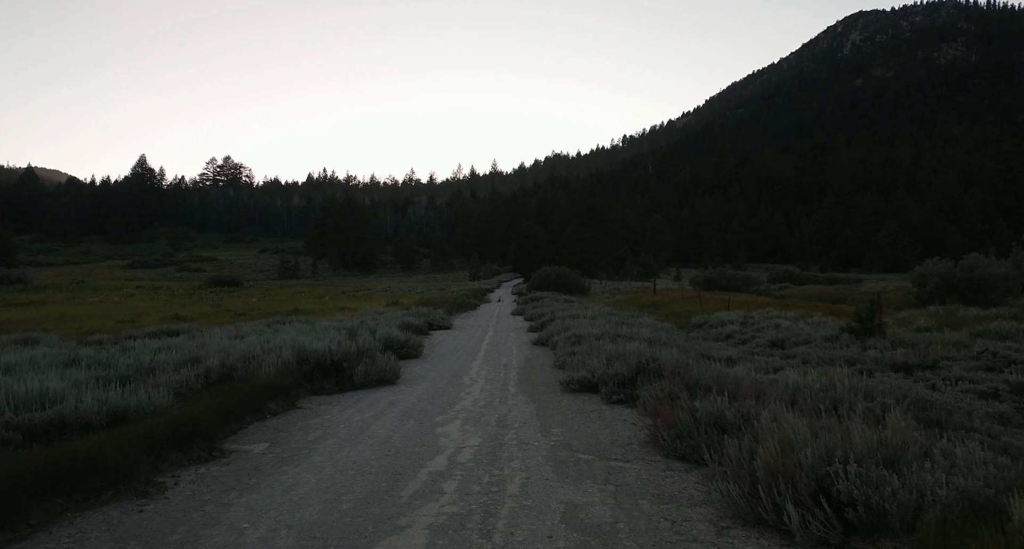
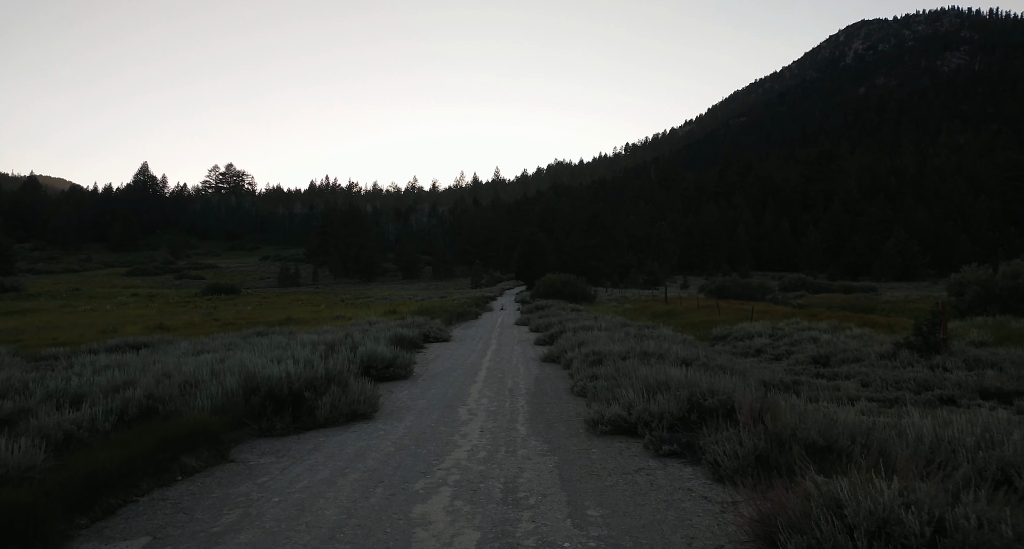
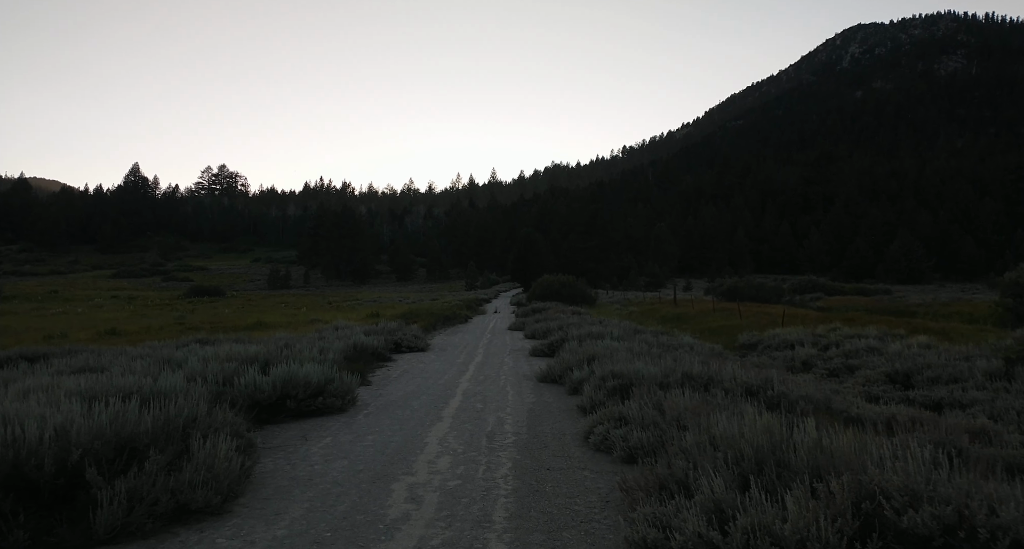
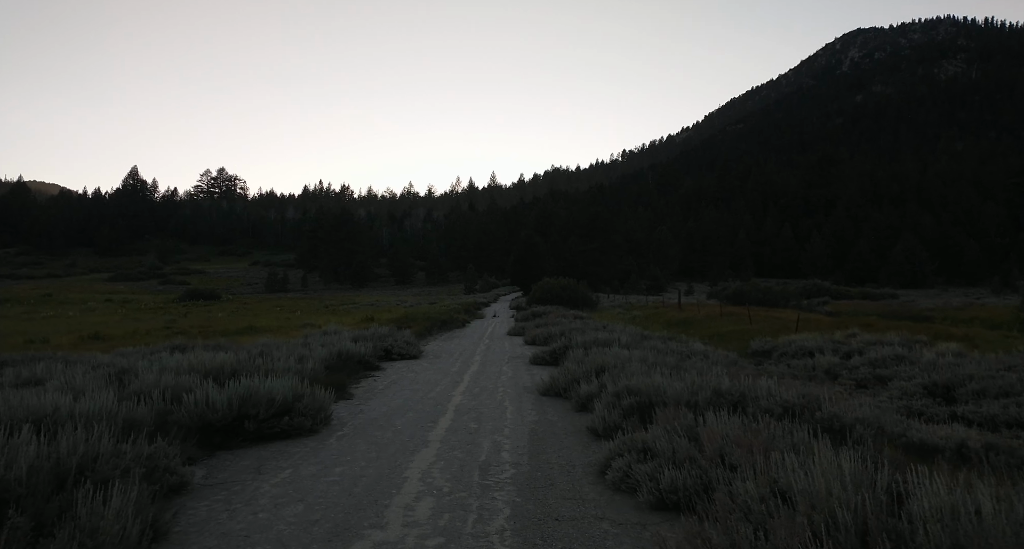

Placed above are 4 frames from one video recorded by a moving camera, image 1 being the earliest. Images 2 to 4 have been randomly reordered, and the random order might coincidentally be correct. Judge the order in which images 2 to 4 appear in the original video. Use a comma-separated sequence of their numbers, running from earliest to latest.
2, 3, 4
